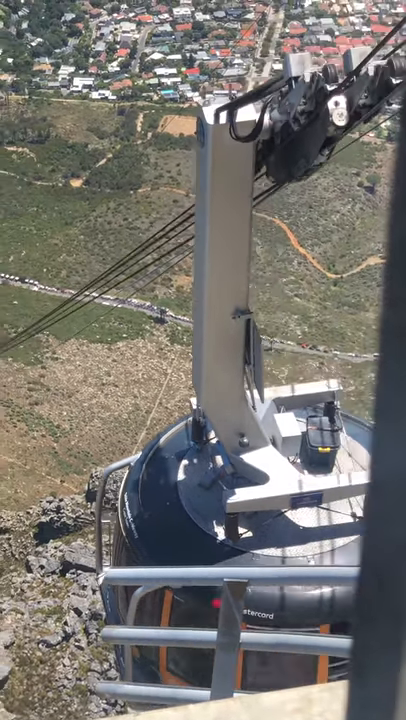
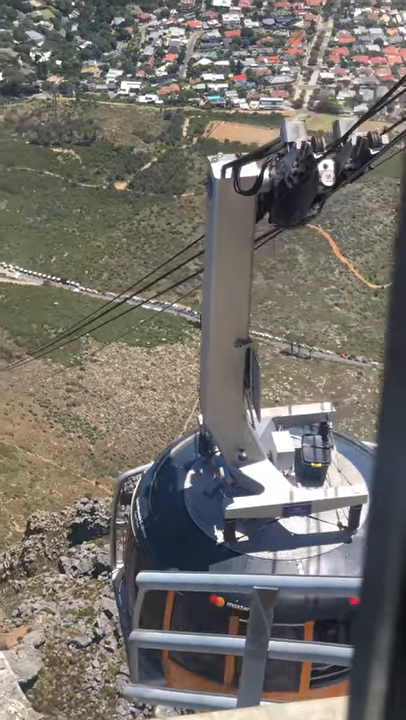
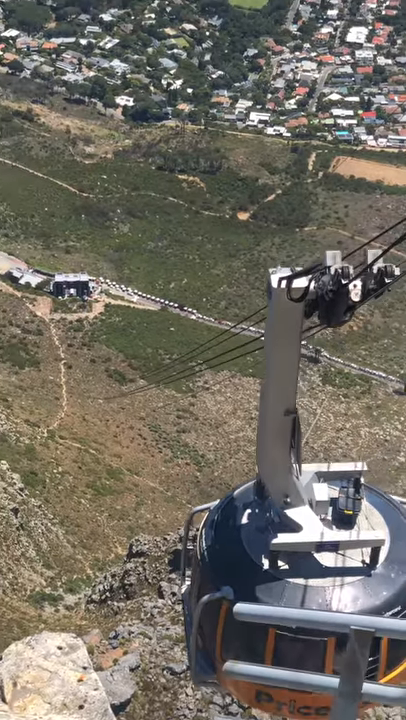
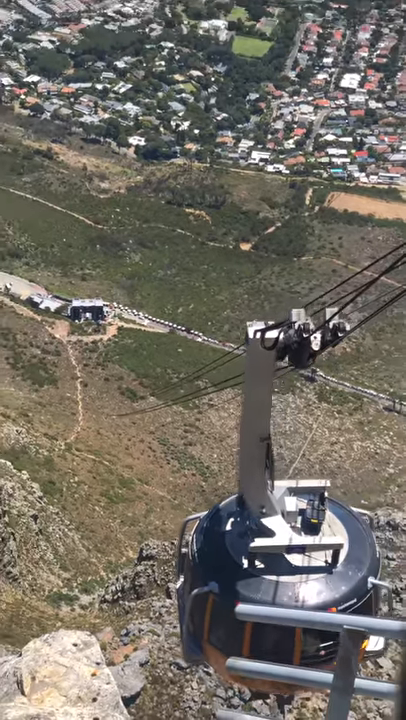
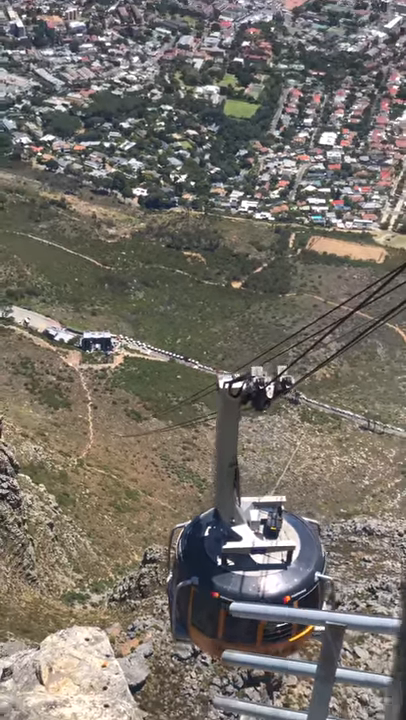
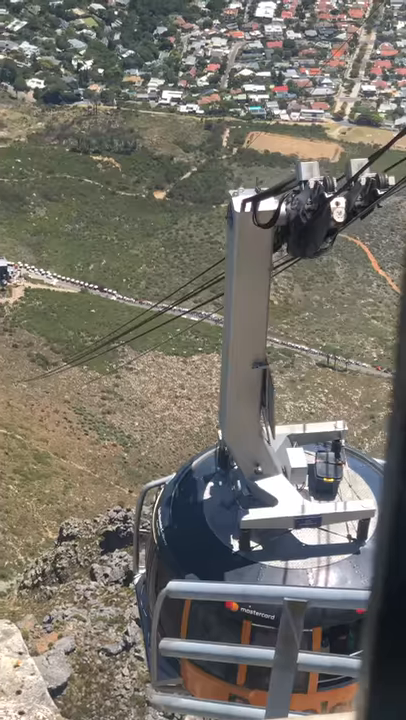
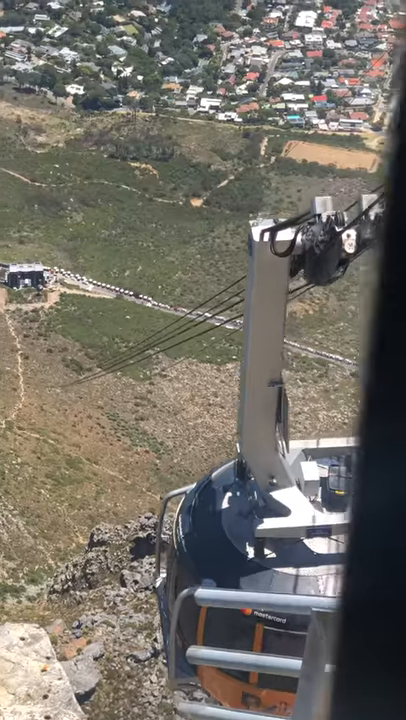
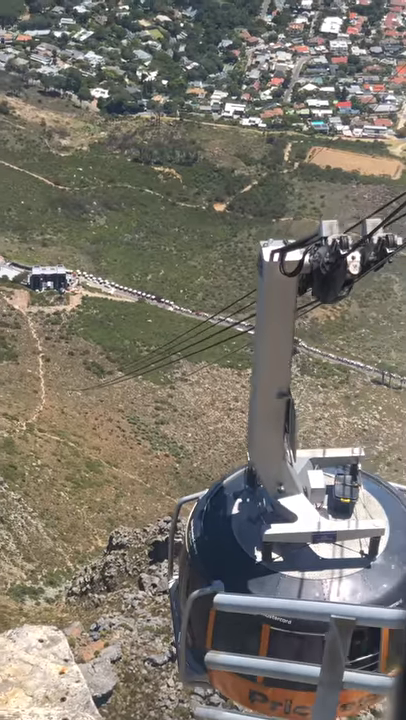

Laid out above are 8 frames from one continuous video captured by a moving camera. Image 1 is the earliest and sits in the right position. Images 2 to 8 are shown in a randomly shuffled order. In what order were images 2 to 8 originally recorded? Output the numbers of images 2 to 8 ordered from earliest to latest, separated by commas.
2, 6, 7, 8, 3, 4, 5
